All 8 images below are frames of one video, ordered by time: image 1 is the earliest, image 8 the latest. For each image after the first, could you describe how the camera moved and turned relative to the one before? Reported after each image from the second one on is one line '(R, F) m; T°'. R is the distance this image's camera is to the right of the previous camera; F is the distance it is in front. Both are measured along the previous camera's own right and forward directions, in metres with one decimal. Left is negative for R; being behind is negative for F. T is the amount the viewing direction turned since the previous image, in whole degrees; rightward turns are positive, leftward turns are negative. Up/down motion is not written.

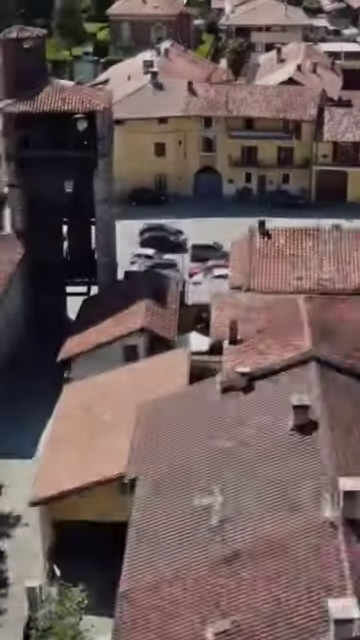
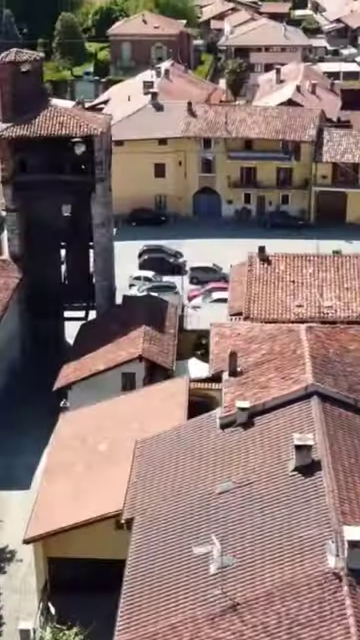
(0.0, +0.6) m; 0°
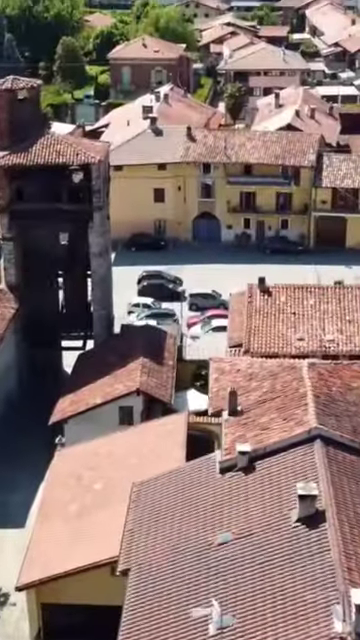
(0.0, +0.8) m; 0°
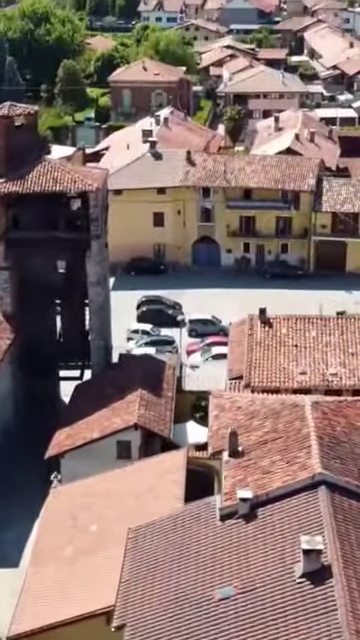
(0.0, +0.9) m; 0°
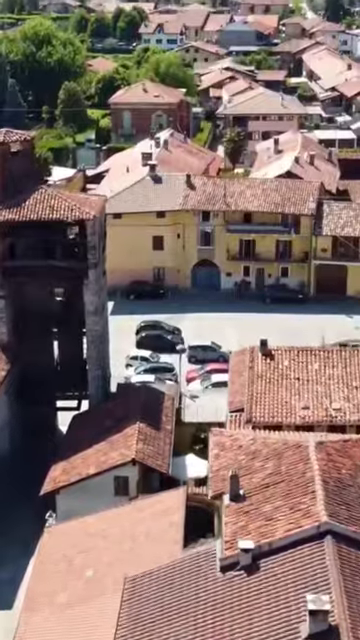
(0.0, +0.9) m; 0°
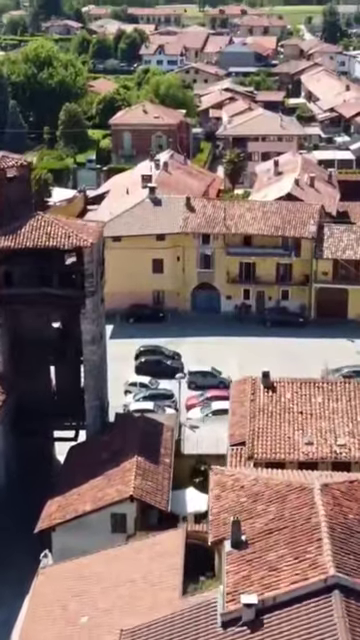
(0.0, +1.0) m; 0°
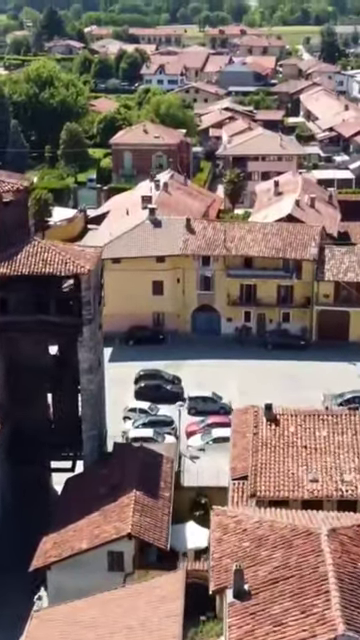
(0.0, +1.1) m; 0°
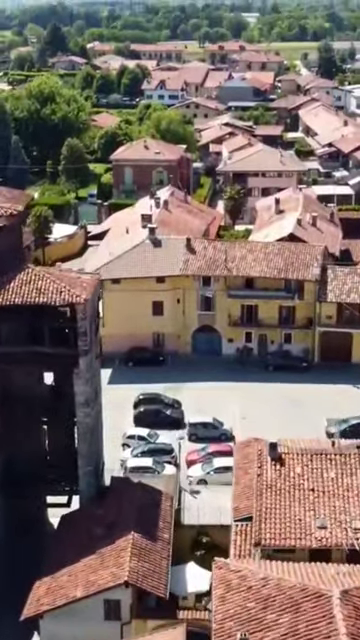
(0.0, +1.7) m; 0°
